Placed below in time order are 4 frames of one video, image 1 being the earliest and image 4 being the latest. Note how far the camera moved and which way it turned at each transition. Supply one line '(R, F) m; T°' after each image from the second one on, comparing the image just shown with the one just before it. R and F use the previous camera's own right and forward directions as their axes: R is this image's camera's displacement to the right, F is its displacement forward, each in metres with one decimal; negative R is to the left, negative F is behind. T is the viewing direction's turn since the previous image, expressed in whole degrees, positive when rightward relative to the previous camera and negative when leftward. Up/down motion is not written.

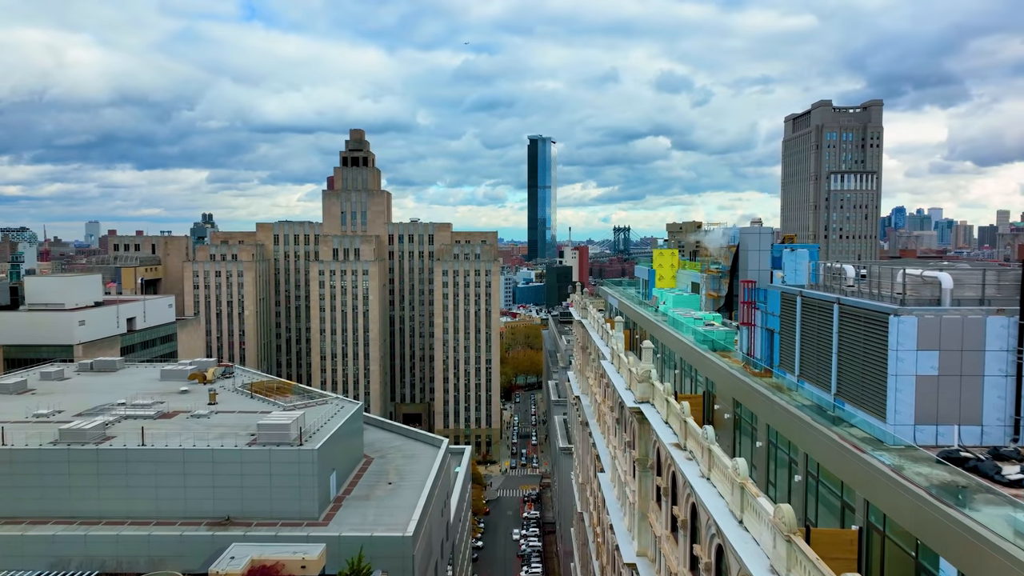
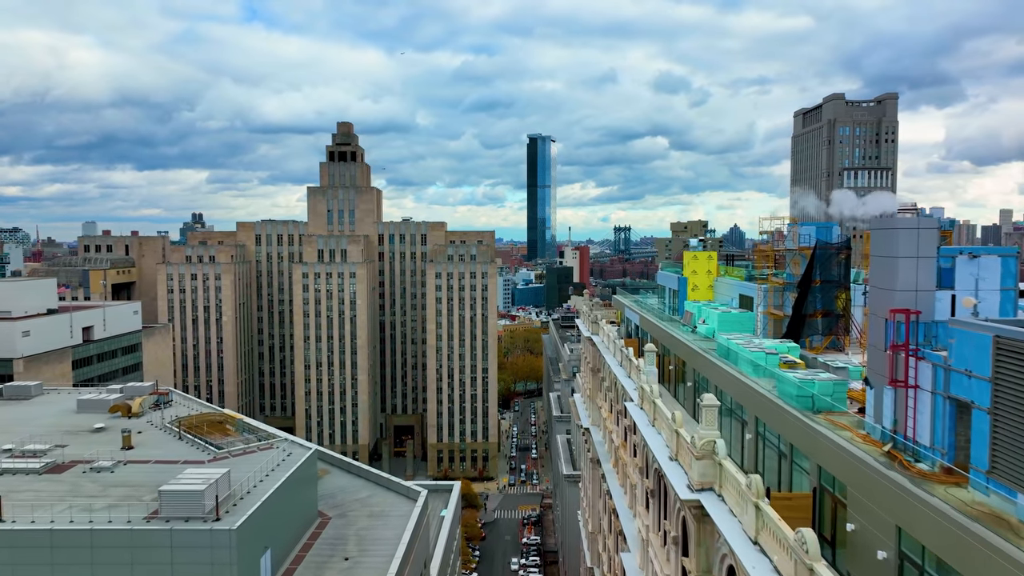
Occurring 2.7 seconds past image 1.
(+0.3, +9.9) m; 0°
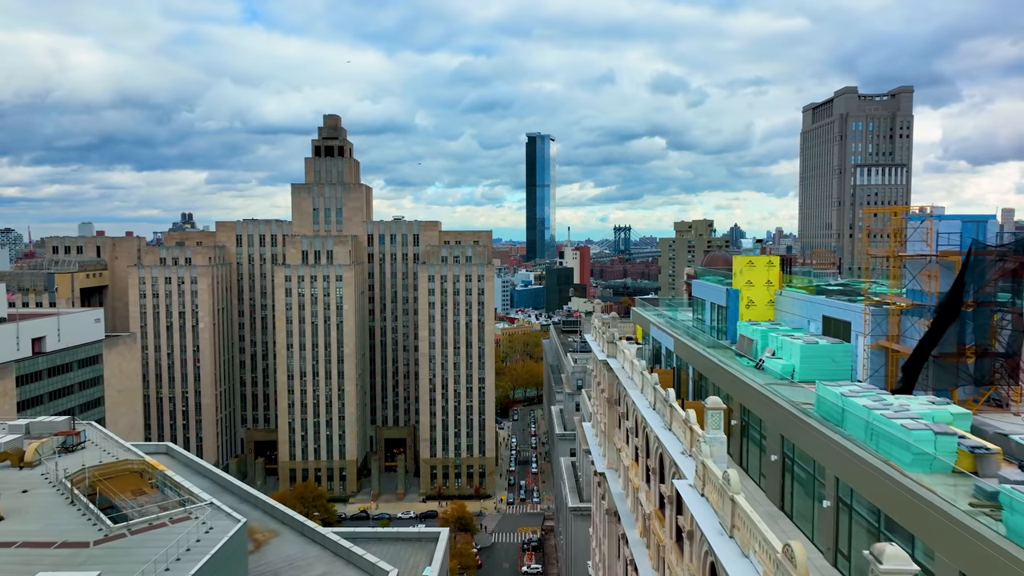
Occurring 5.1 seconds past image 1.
(+0.1, +9.2) m; 0°
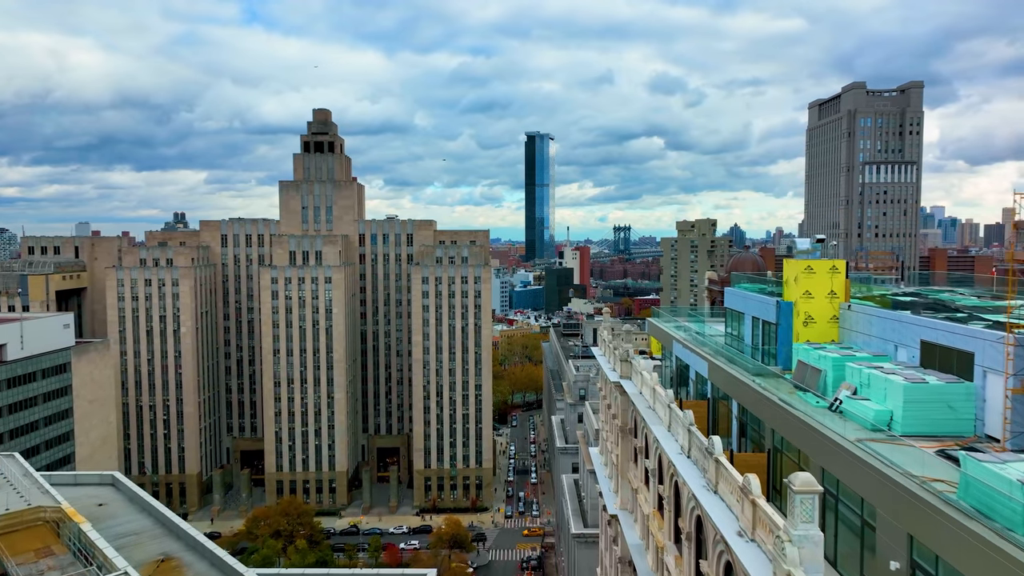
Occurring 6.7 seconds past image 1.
(+0.2, +6.1) m; 0°
